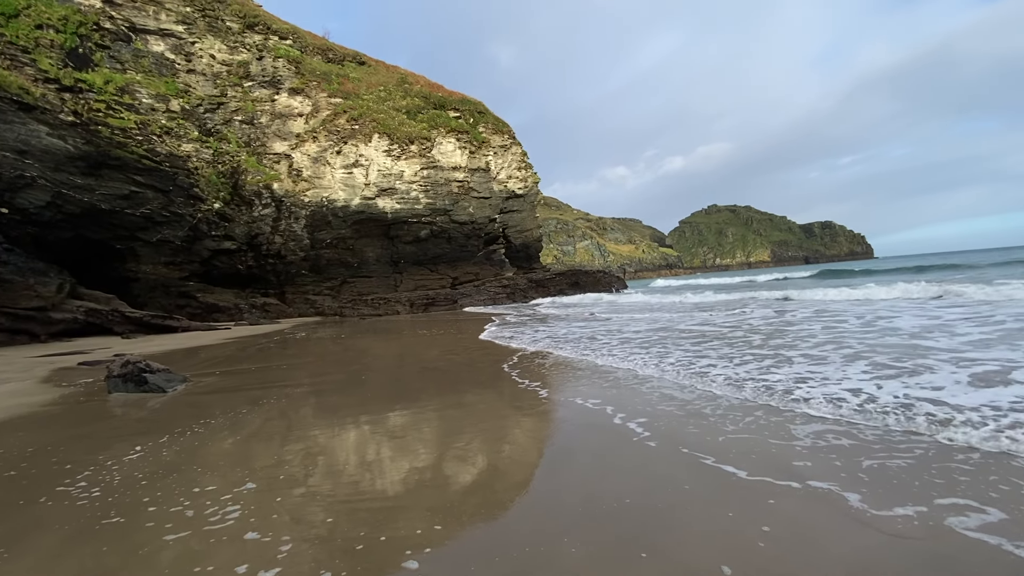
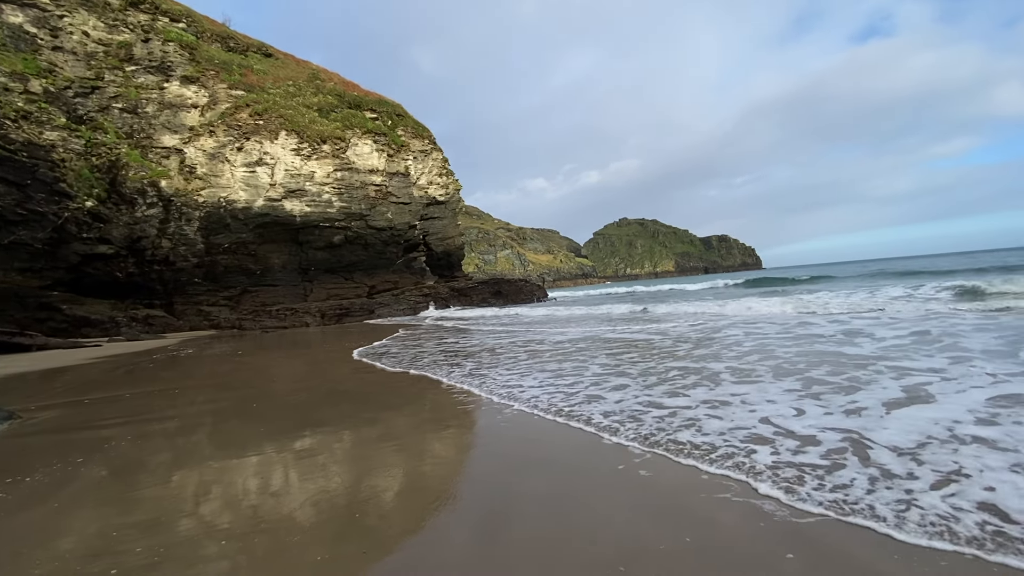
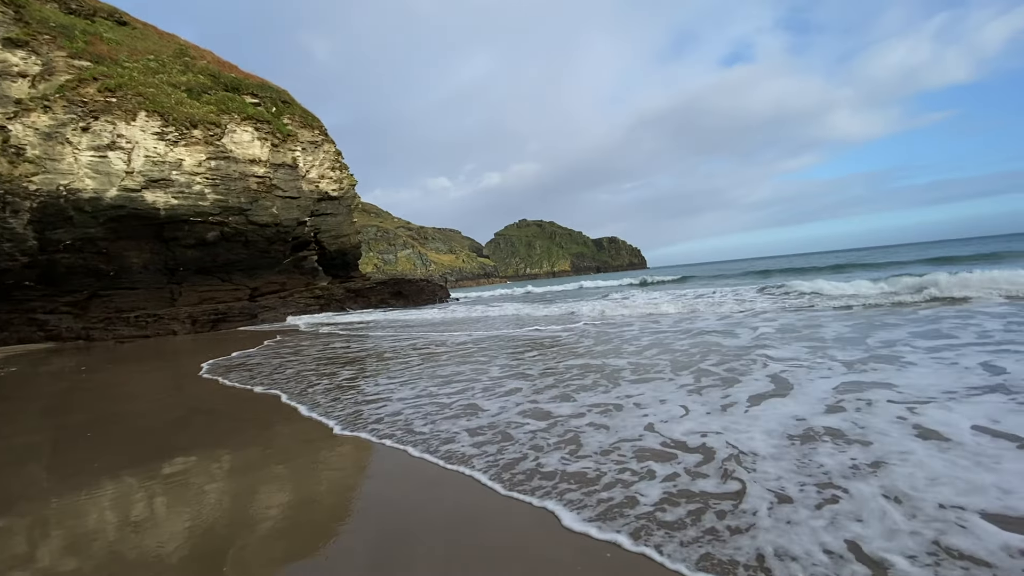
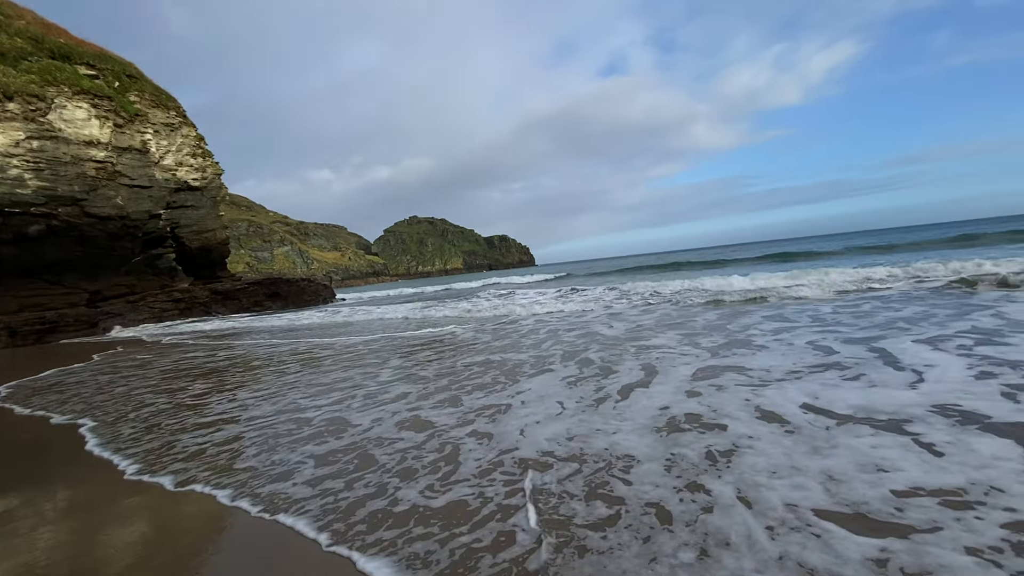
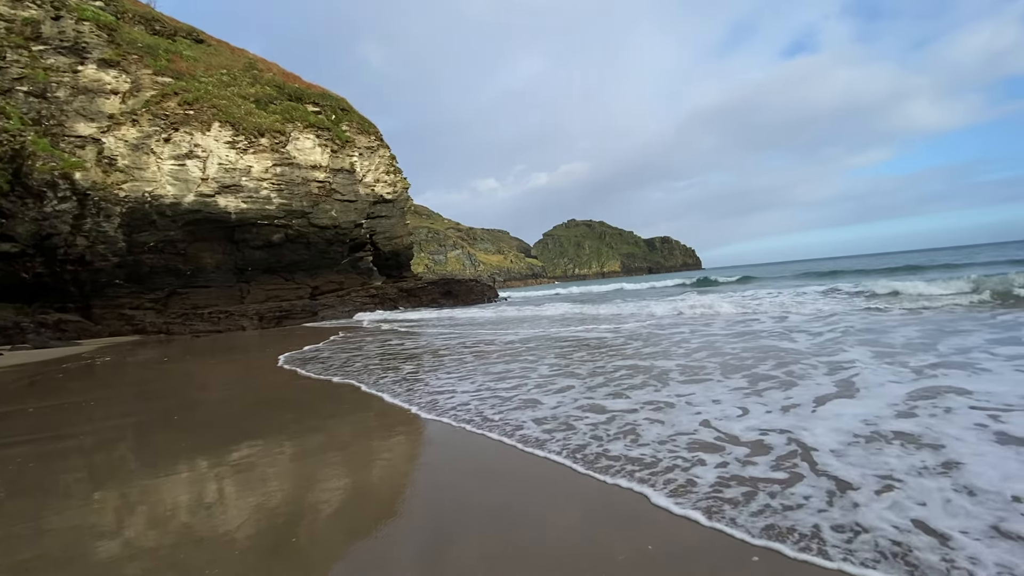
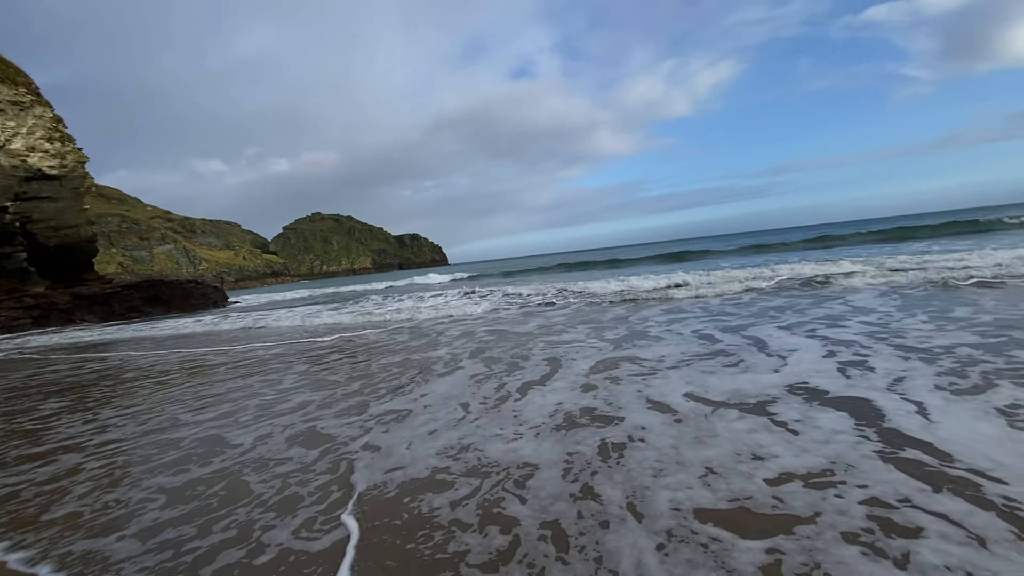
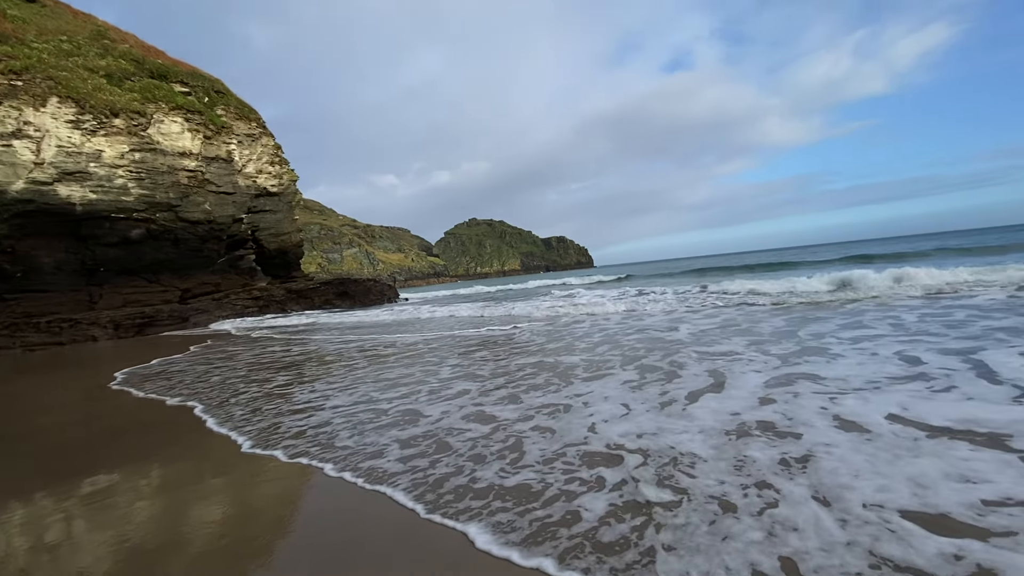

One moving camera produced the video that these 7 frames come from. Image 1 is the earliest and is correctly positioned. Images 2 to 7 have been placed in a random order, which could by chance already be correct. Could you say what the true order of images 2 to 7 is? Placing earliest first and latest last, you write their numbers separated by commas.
2, 5, 3, 7, 4, 6
